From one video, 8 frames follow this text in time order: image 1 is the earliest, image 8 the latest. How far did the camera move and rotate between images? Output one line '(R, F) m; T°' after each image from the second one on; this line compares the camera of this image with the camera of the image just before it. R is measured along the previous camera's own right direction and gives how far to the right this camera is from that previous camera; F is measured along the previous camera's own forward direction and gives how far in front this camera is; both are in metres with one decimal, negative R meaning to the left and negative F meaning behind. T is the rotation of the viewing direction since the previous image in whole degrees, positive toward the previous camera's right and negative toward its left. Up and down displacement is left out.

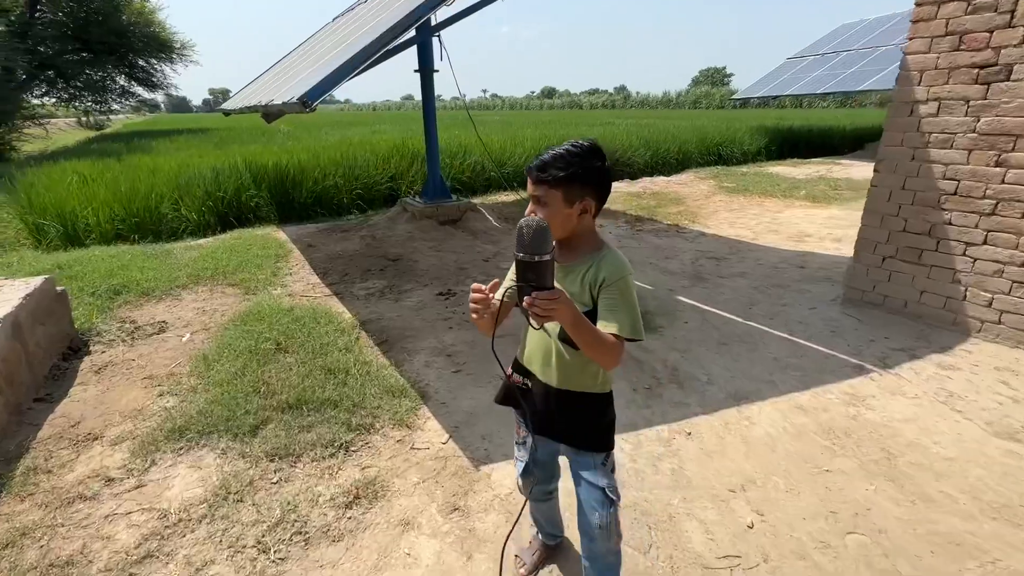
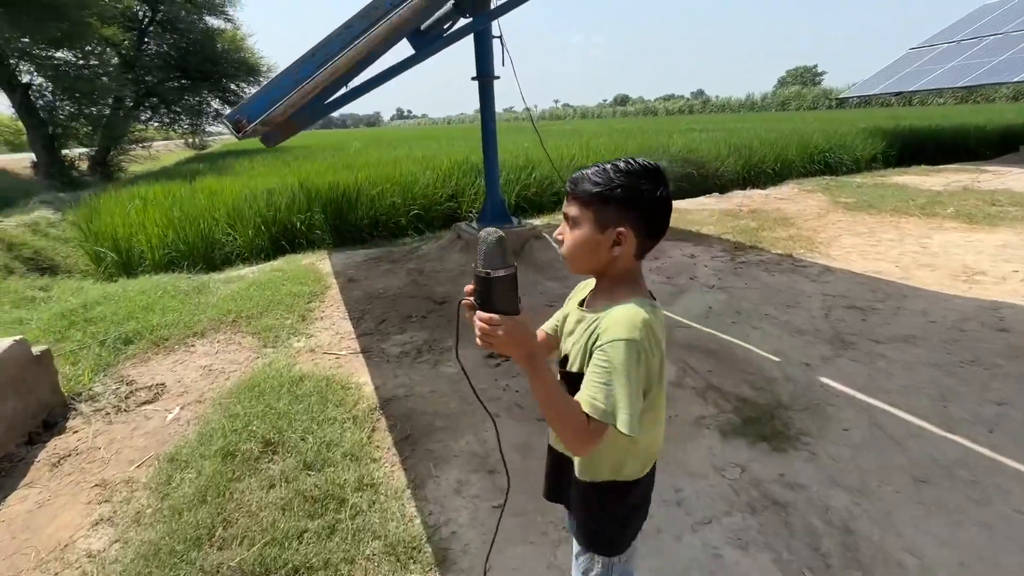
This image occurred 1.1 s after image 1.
(0.0, +1.1) m; -8°
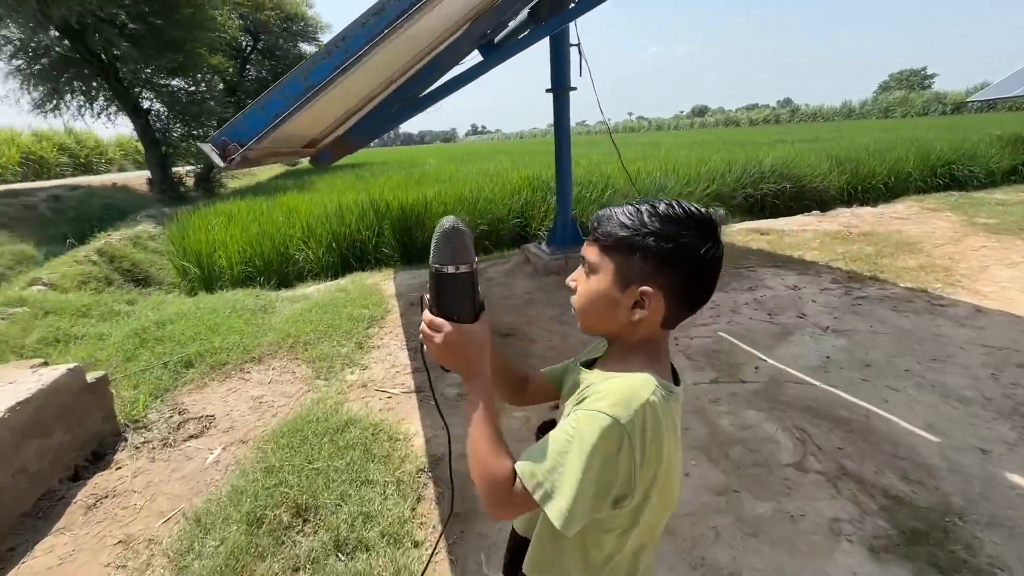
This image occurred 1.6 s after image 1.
(-0.1, +0.5) m; -8°
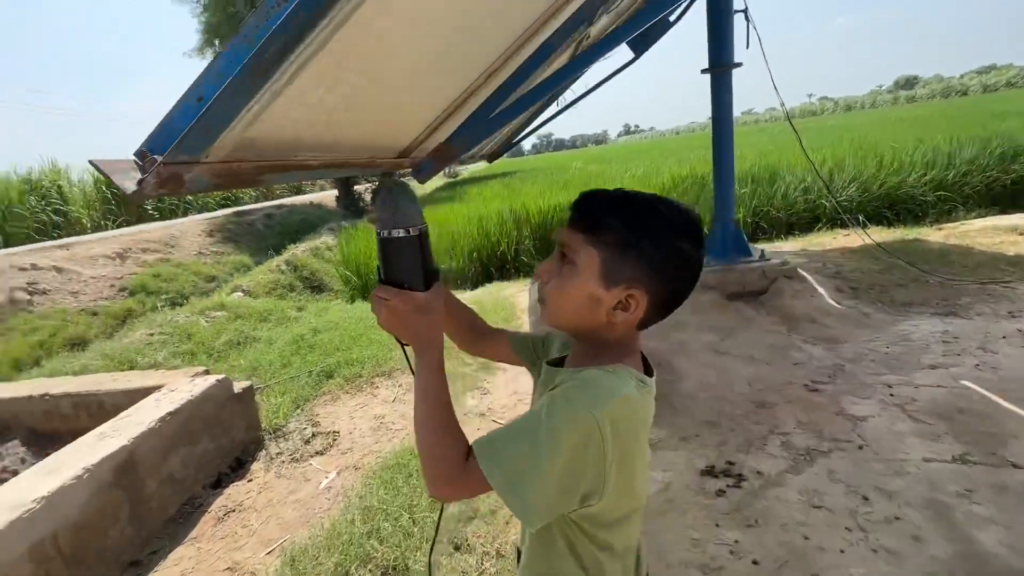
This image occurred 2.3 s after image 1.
(+0.1, +0.6) m; -18°
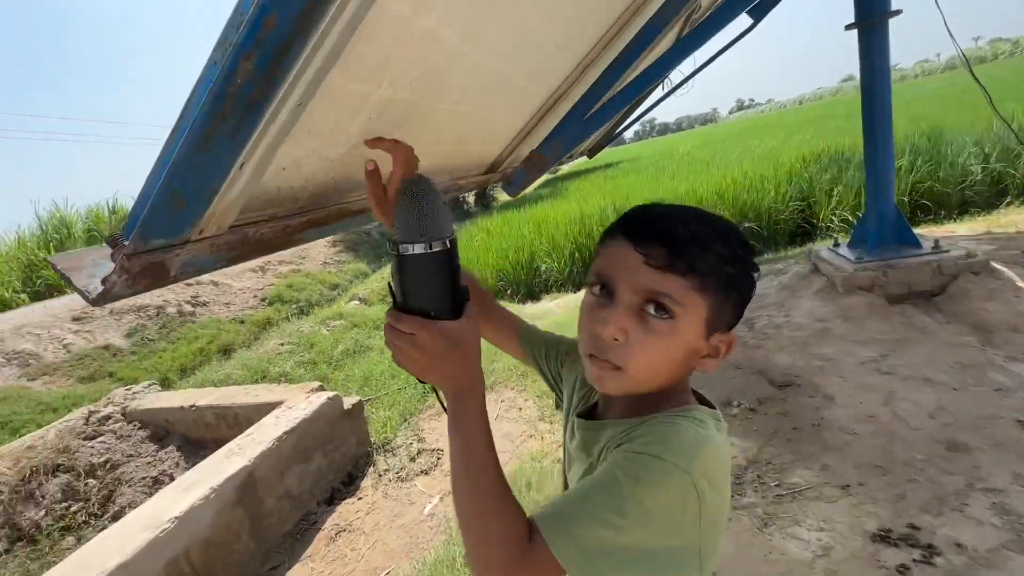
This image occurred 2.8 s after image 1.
(0.0, +0.3) m; -13°
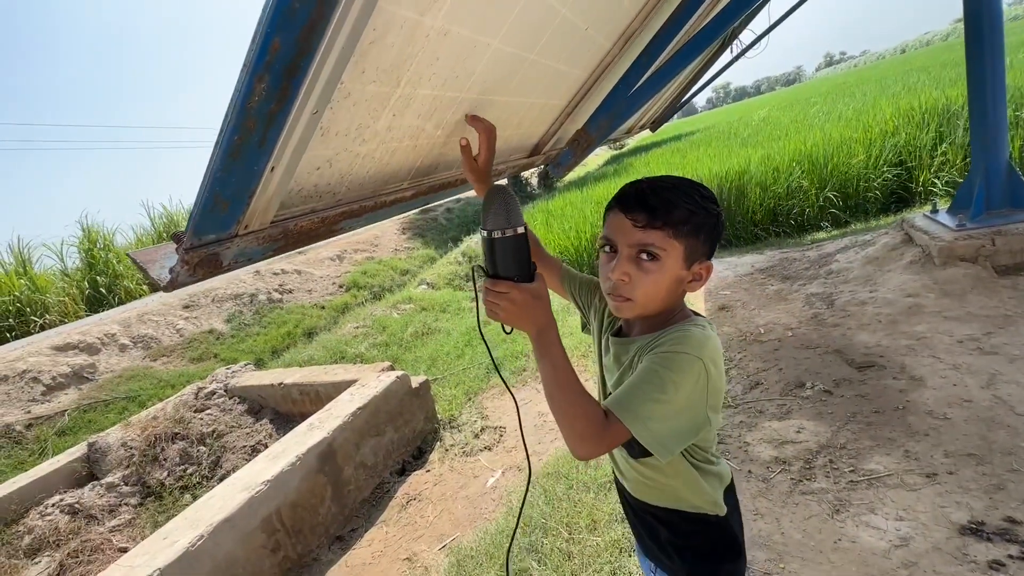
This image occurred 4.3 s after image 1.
(+0.1, 0.0) m; -8°
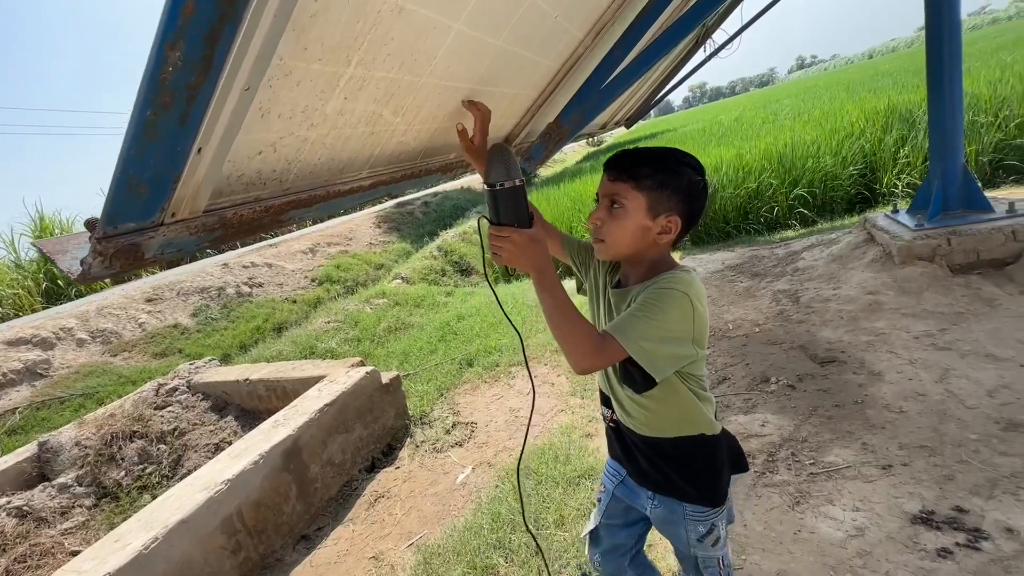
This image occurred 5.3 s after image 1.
(0.0, 0.0) m; +3°
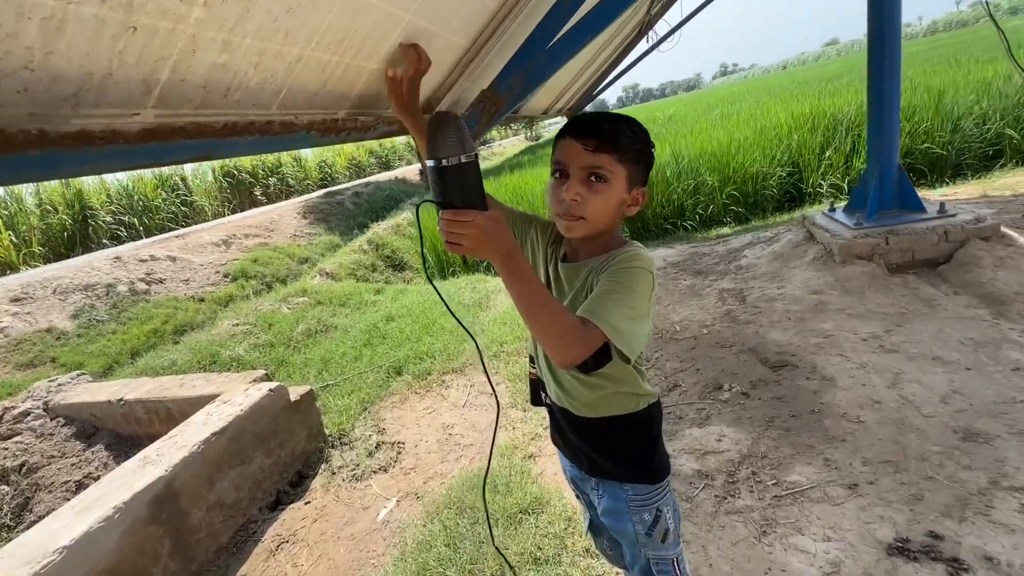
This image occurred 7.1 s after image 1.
(0.0, +0.4) m; +7°
